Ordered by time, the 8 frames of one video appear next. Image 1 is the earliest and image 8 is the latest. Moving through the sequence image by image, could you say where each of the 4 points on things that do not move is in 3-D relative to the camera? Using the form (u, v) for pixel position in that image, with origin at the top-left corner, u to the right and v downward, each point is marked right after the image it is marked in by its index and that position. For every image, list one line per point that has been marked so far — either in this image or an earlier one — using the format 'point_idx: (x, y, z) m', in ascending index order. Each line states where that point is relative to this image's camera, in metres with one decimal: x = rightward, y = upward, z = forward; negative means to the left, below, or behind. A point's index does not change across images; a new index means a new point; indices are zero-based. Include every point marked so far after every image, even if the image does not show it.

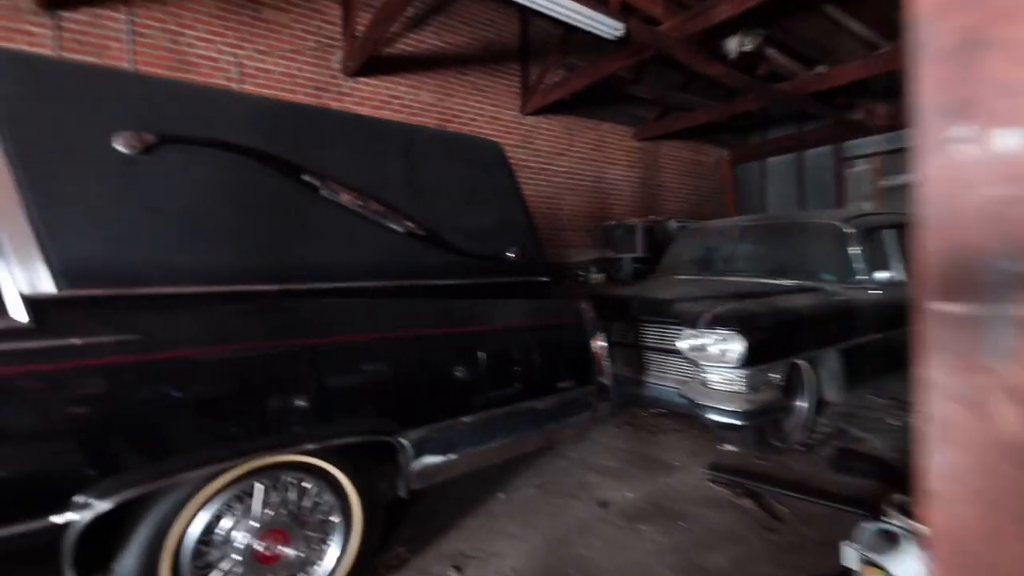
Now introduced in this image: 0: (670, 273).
0: (+2.0, +0.2, +5.4) m
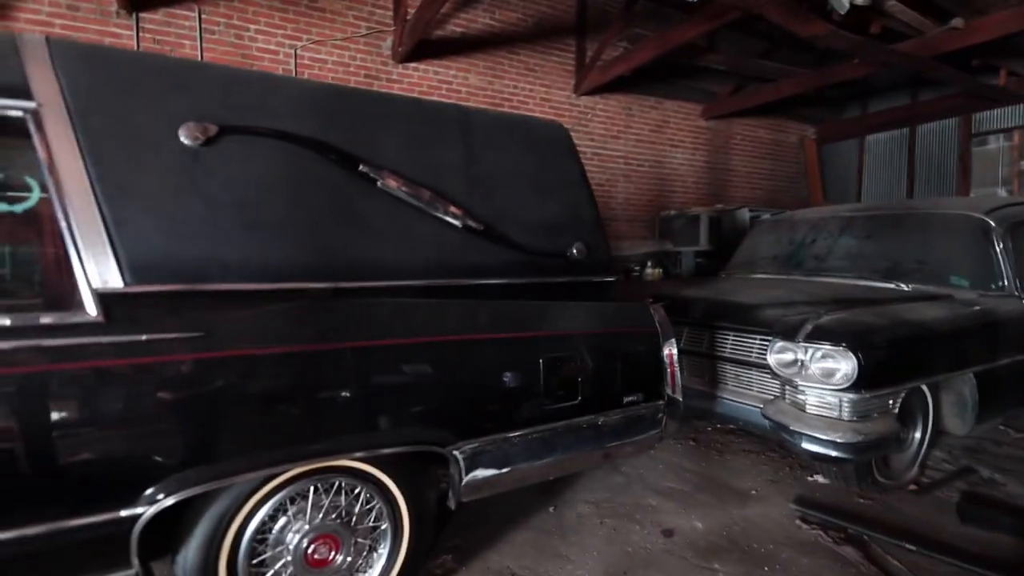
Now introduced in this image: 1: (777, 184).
0: (+2.7, +0.2, +4.8) m
1: (+5.3, +2.0, +8.7) m
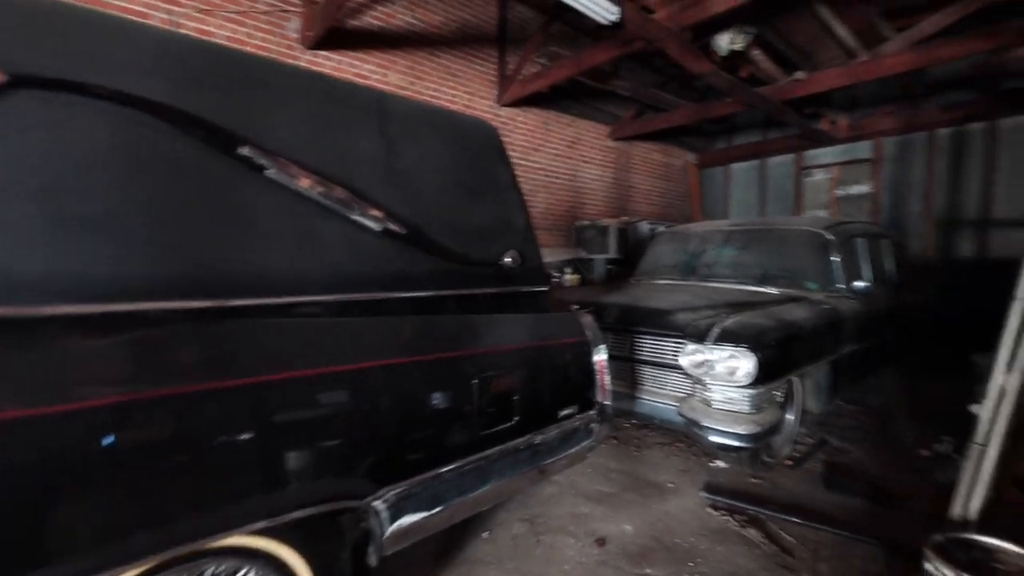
0: (+1.6, +0.1, +5.2) m
1: (+3.1, +1.9, +9.6) m
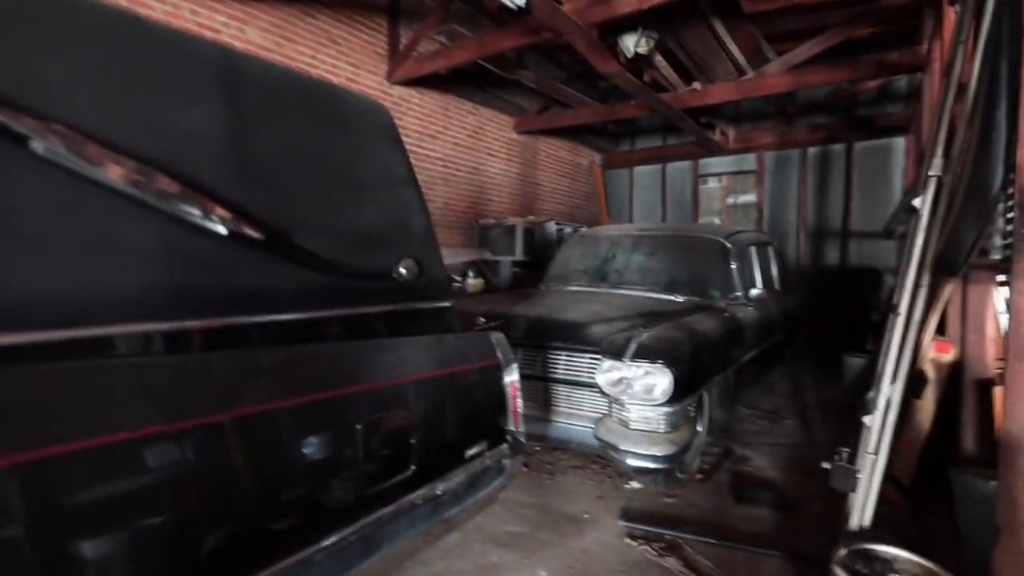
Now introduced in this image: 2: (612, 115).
0: (+0.6, +0.1, +5.0) m
1: (+1.1, +1.9, +9.7) m
2: (+1.7, +3.0, +7.7) m
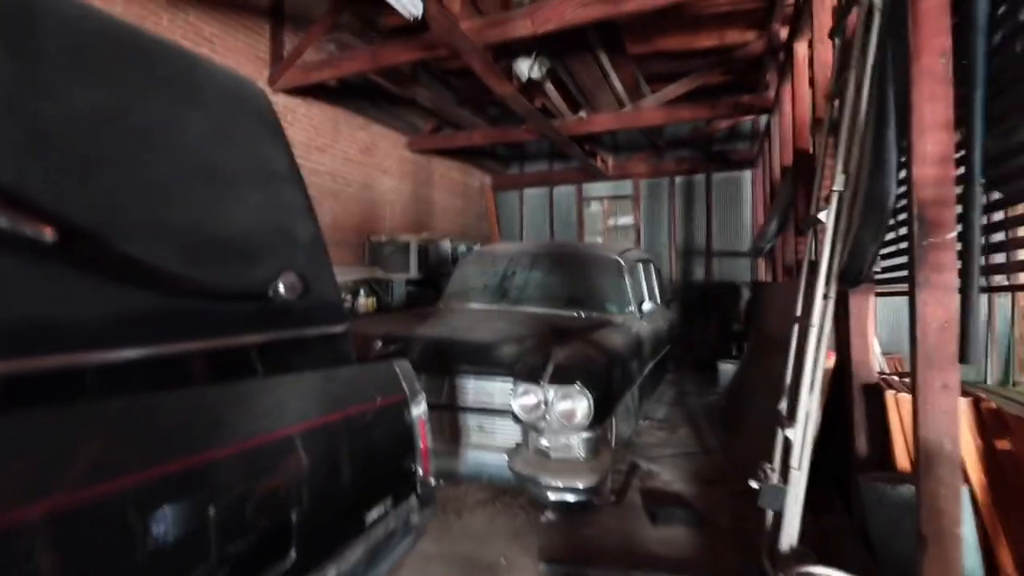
0: (-0.6, -0.2, +4.7) m
1: (-1.2, +1.5, +9.4) m
2: (-0.1, +2.7, +7.7) m
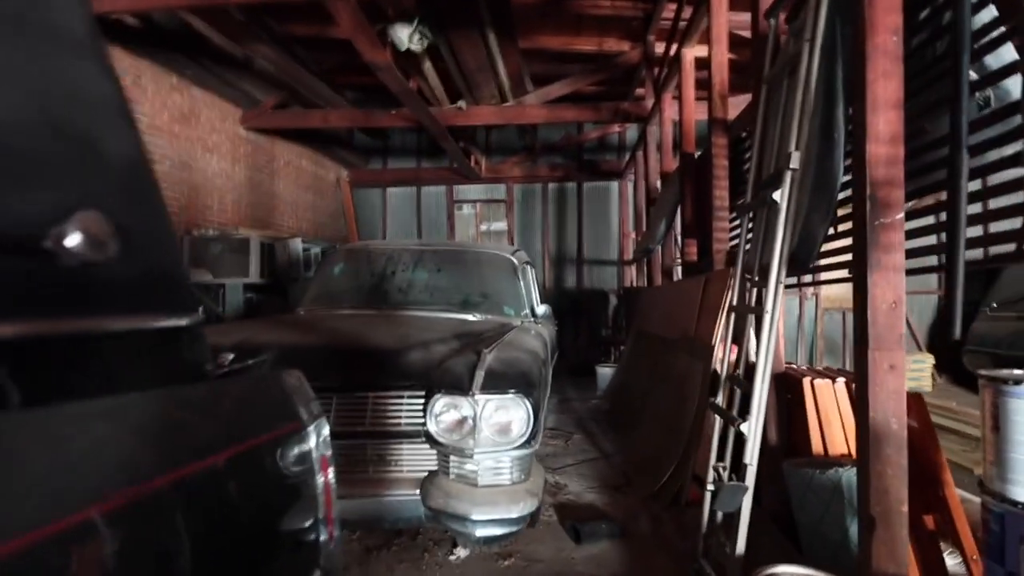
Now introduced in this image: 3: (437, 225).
0: (-1.6, -0.2, +3.9) m
1: (-3.7, +1.4, +8.2) m
2: (-2.1, +2.6, +6.9) m
3: (-1.5, +1.3, +9.6) m
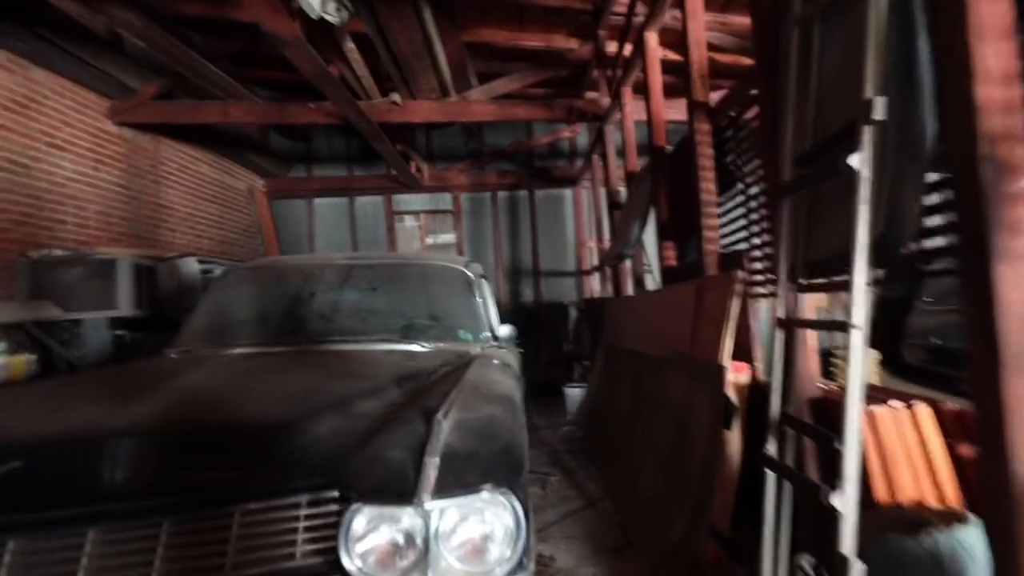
0: (-1.9, -0.4, +2.9) m
1: (-4.5, +0.9, +7.0) m
2: (-2.9, +2.2, +5.9) m
3: (-2.5, +0.9, +8.7) m
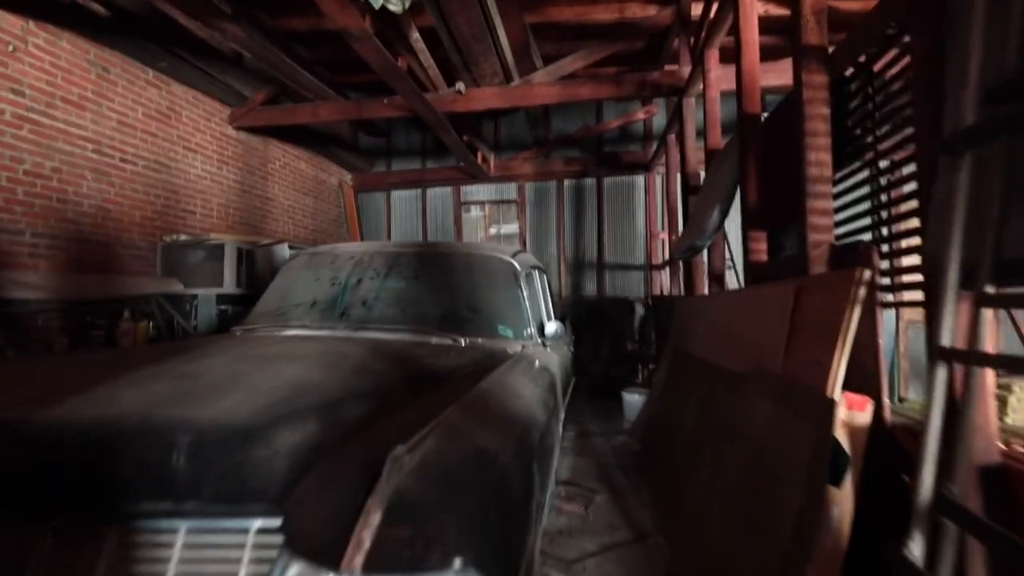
0: (-1.6, -0.2, +2.8) m
1: (-3.5, +1.2, +7.2) m
2: (-2.0, +2.5, +5.9) m
3: (-1.3, +1.1, +8.6) m
